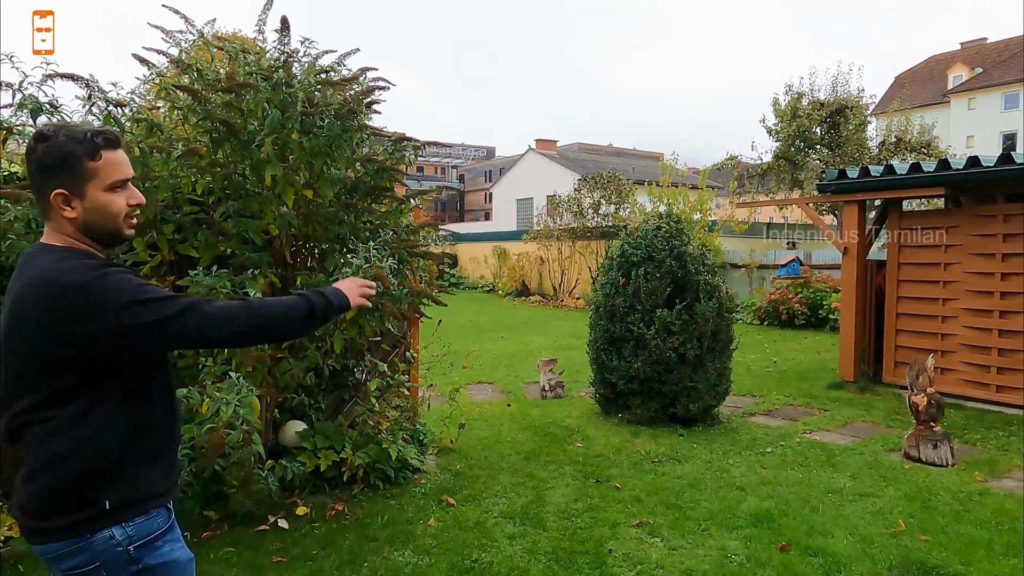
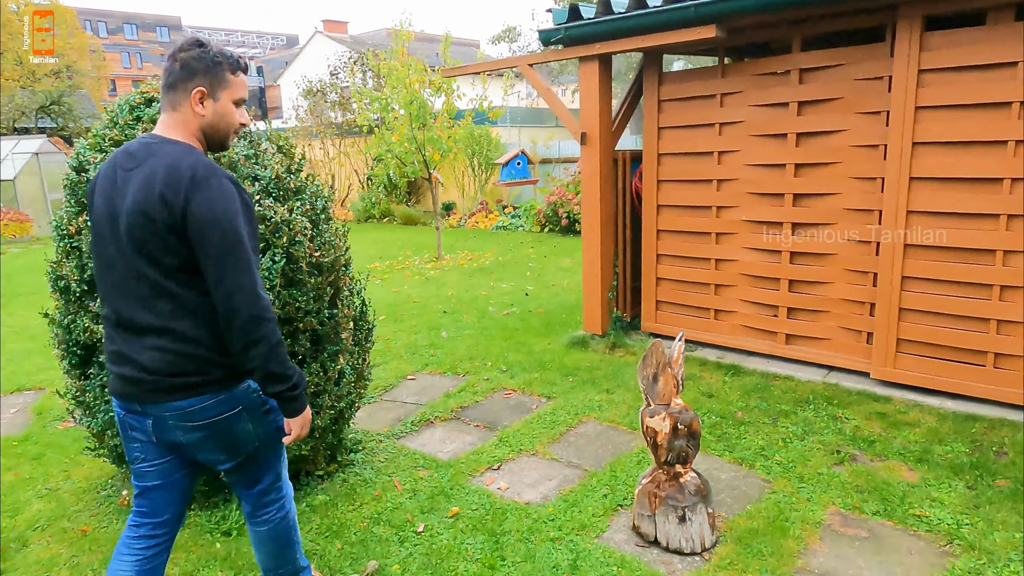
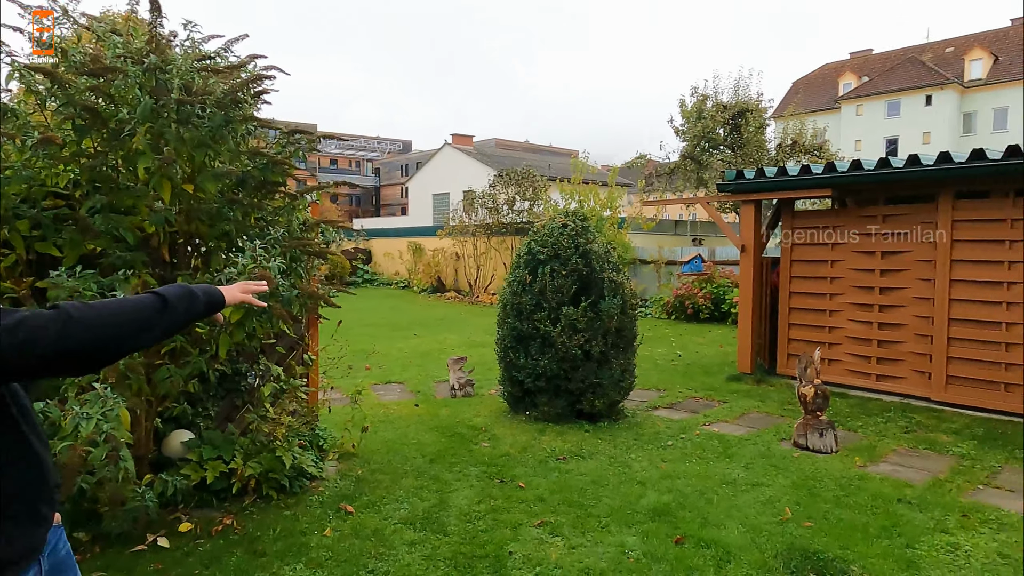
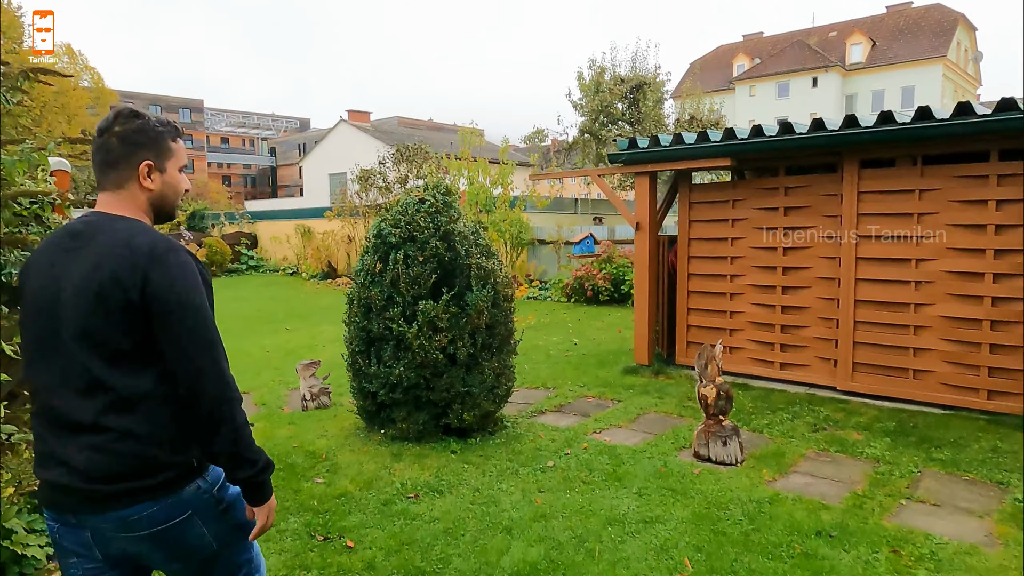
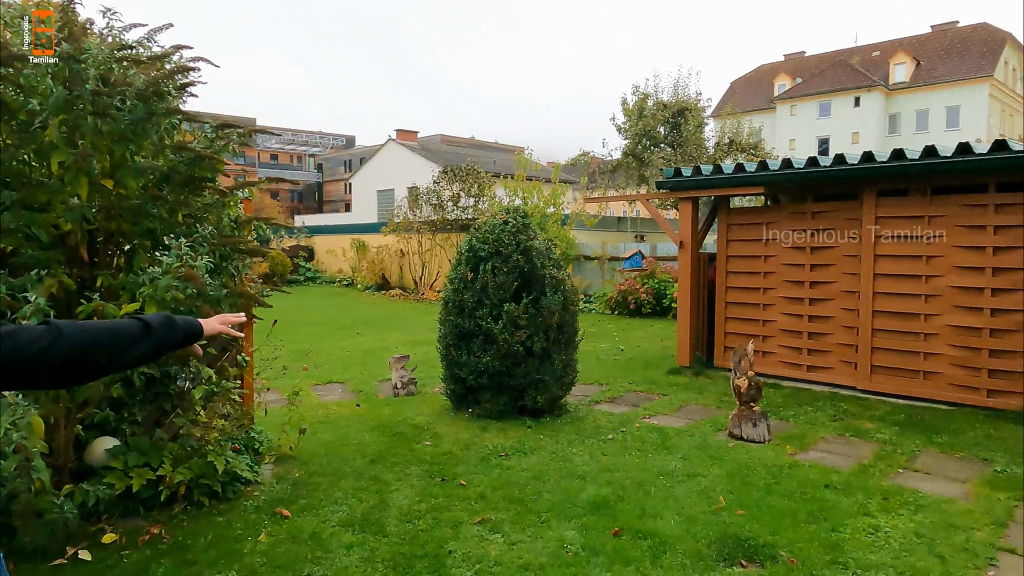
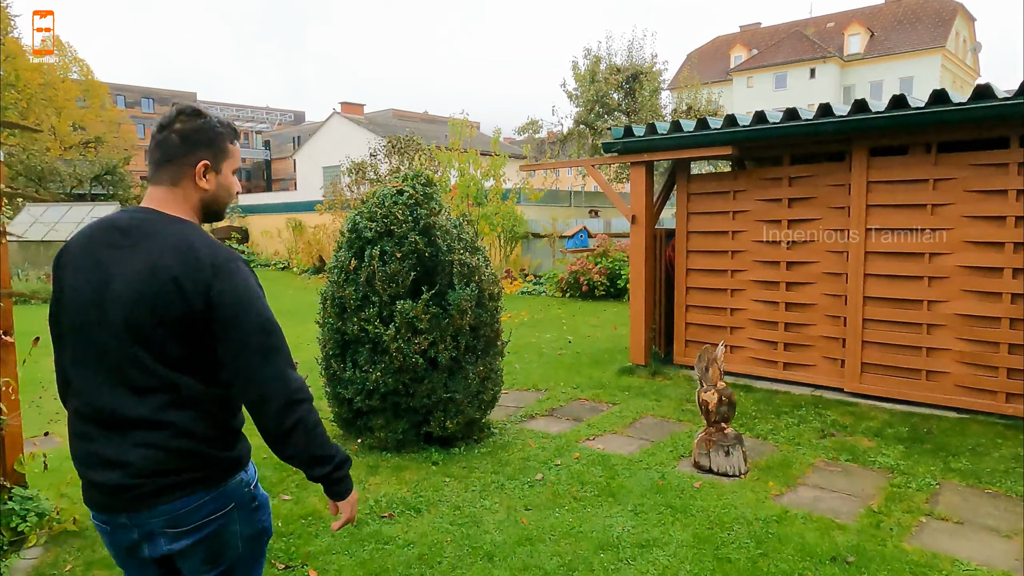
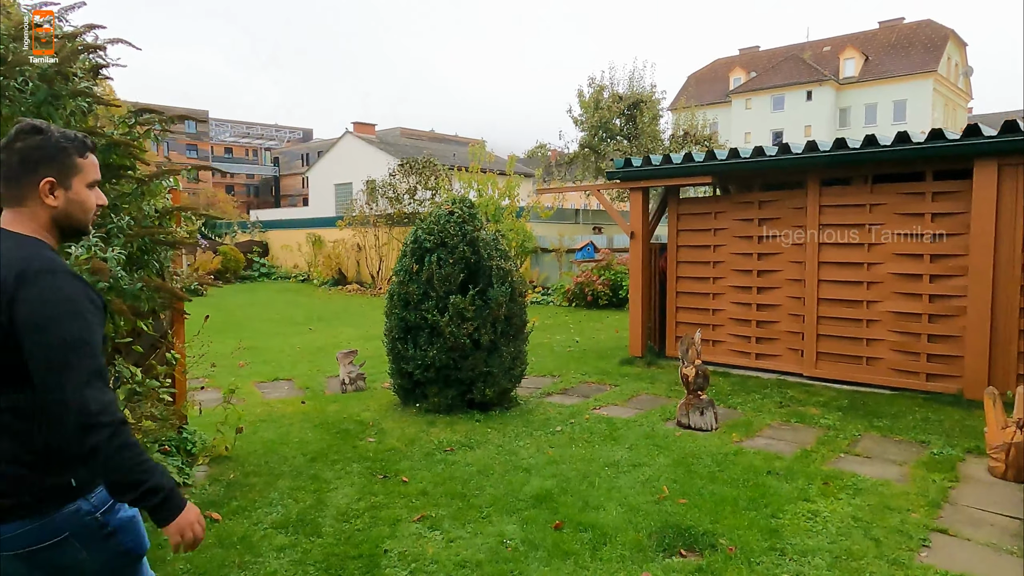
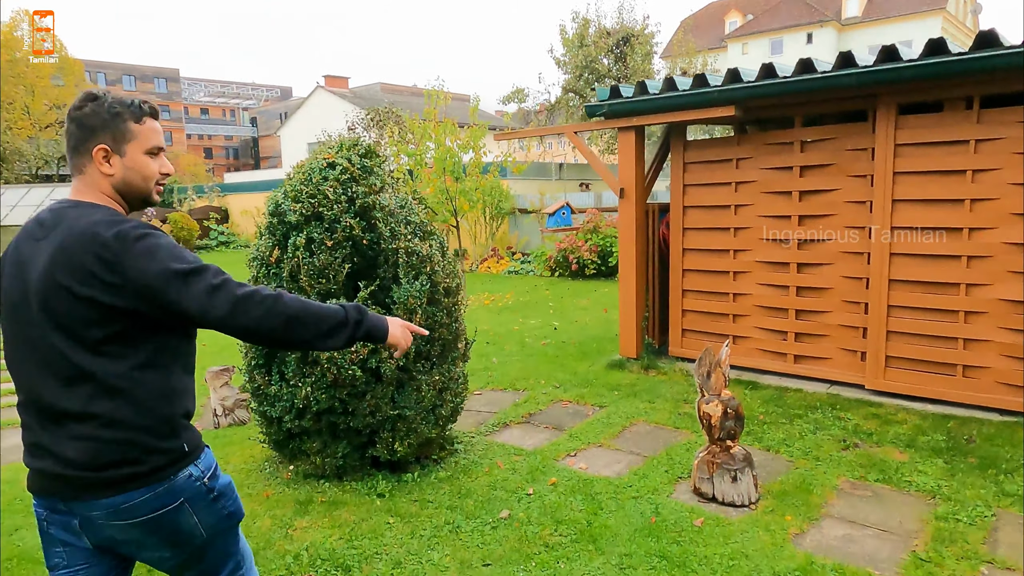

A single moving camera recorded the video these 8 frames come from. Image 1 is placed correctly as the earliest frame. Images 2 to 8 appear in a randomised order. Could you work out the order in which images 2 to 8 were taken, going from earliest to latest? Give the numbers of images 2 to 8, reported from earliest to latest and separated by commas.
3, 5, 7, 4, 6, 8, 2
